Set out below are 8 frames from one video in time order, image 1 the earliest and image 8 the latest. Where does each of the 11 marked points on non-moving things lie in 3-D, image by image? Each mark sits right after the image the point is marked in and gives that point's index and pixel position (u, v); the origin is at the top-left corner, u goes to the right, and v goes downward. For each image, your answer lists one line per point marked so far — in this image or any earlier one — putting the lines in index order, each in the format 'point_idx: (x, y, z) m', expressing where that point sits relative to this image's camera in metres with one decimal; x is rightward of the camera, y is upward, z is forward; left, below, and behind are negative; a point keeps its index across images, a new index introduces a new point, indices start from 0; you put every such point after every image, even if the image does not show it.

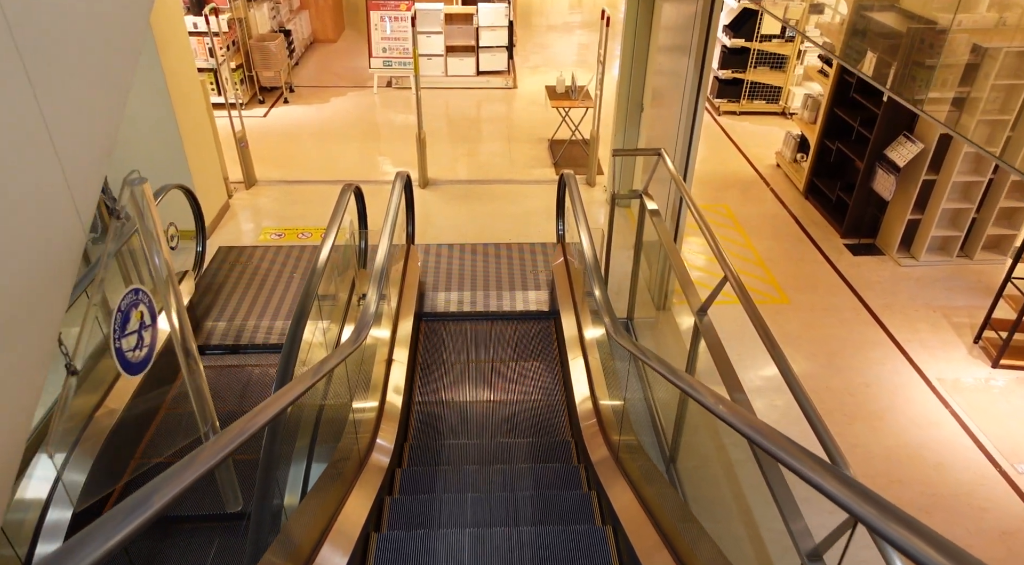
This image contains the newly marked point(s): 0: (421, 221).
0: (-0.9, +0.6, +6.3) m
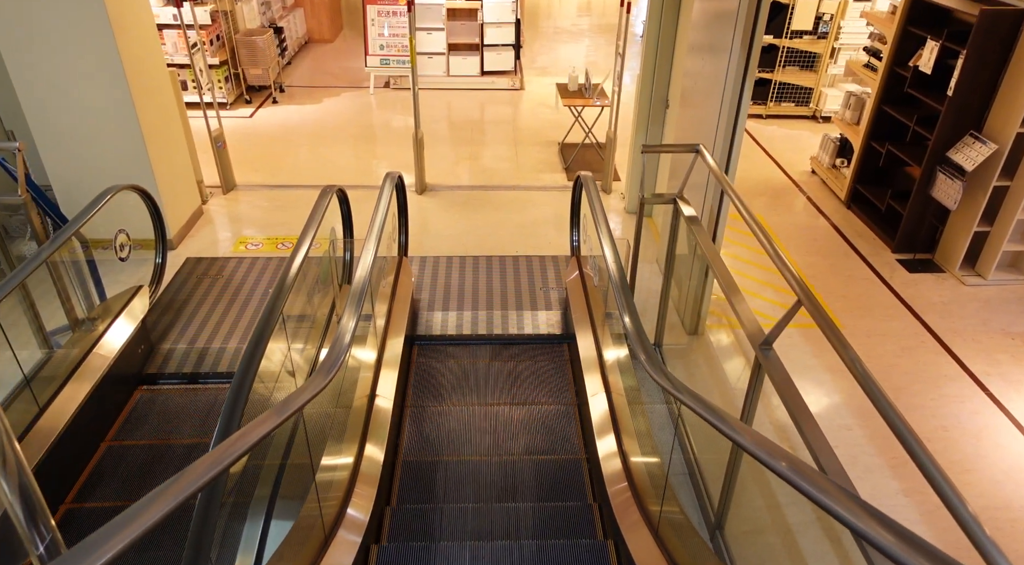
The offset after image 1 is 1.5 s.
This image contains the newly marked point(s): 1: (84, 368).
0: (-0.8, +0.4, +5.6) m
1: (-2.2, -0.4, +3.4) m
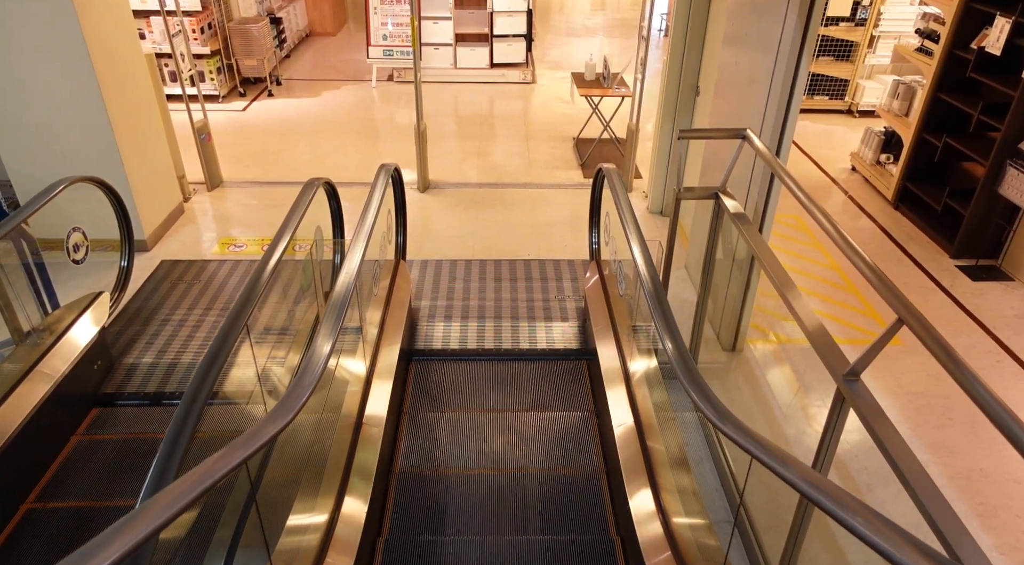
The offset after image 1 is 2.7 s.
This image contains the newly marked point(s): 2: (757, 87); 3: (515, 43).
0: (-0.7, +0.4, +5.1) m
1: (-2.1, -0.5, +2.9) m
2: (+1.3, +1.1, +3.5) m
3: (0.0, +2.9, +7.9) m
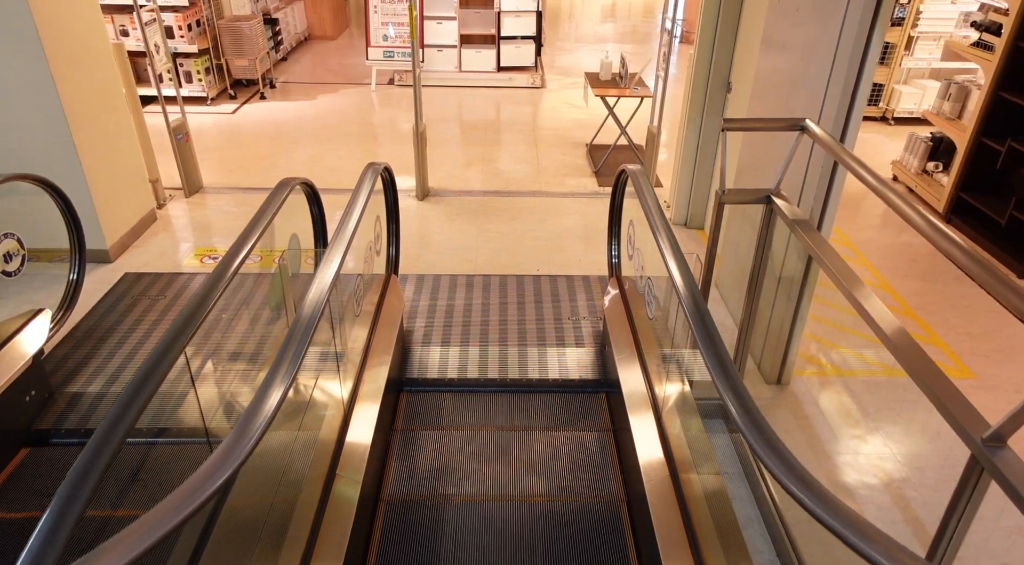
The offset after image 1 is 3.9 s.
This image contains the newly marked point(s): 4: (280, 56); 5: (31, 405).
0: (-0.7, +0.3, +4.6) m
1: (-2.1, -0.5, +2.4) m
2: (+1.4, +1.0, +3.0) m
3: (+0.1, +2.7, +7.5) m
4: (-2.8, +2.7, +8.0) m
5: (-2.1, -0.5, +2.9) m
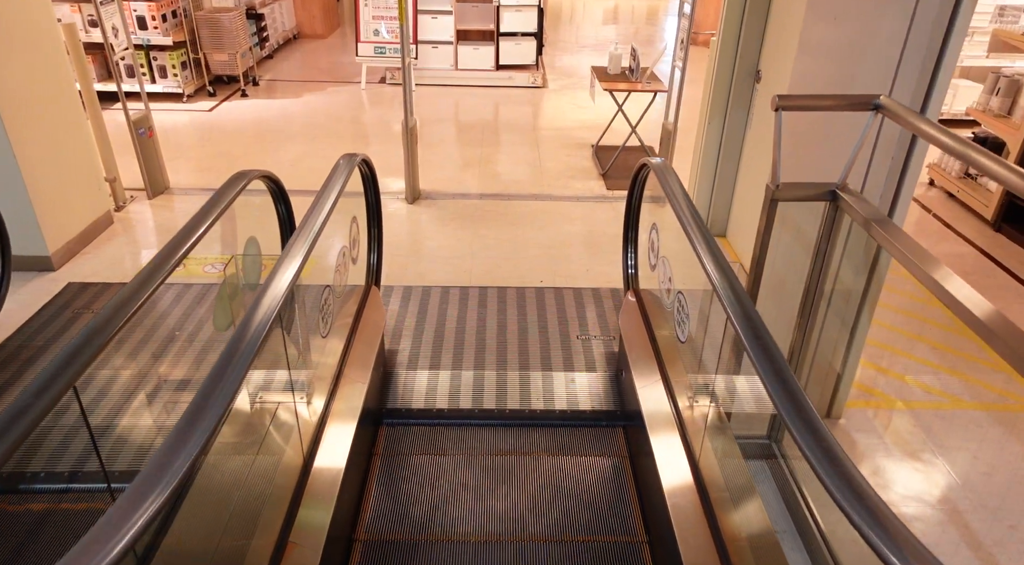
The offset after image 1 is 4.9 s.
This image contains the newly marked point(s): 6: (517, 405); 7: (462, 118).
0: (-0.7, +0.2, +4.1) m
1: (-2.1, -0.5, +1.9) m
2: (+1.4, +0.9, +2.6) m
3: (+0.1, +2.5, +7.0) m
4: (-2.8, +2.6, +7.5) m
5: (-2.1, -0.6, +2.4) m
6: (0.0, -0.5, +2.9) m
7: (-0.5, +1.6, +6.3) m
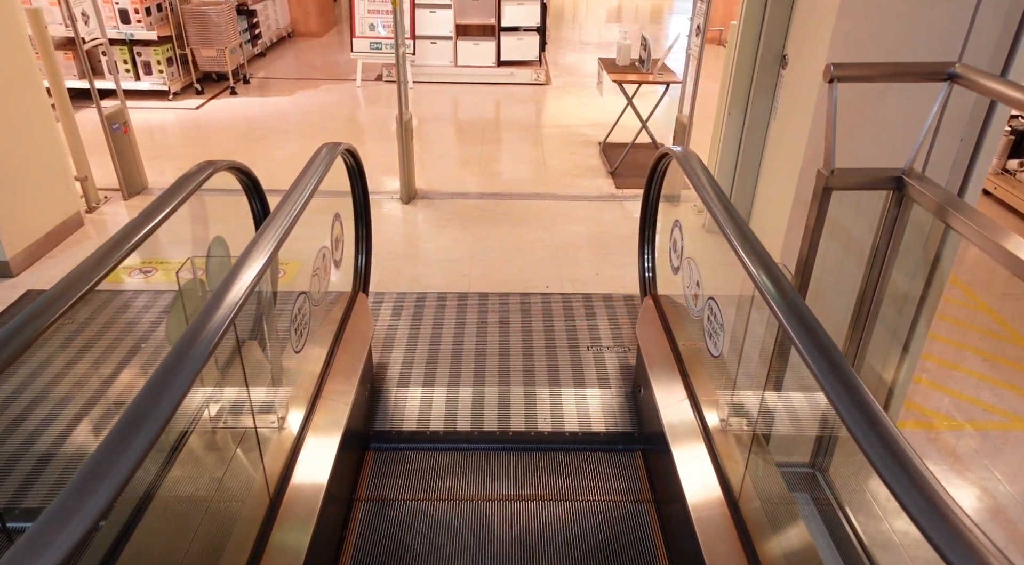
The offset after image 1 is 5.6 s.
0: (-0.7, +0.2, +3.8) m
1: (-2.1, -0.6, +1.6) m
2: (+1.4, +0.9, +2.3) m
3: (+0.1, +2.5, +6.7) m
4: (-2.8, +2.5, +7.2) m
5: (-2.1, -0.6, +2.1) m
6: (0.0, -0.5, +2.5) m
7: (-0.5, +1.5, +6.0) m
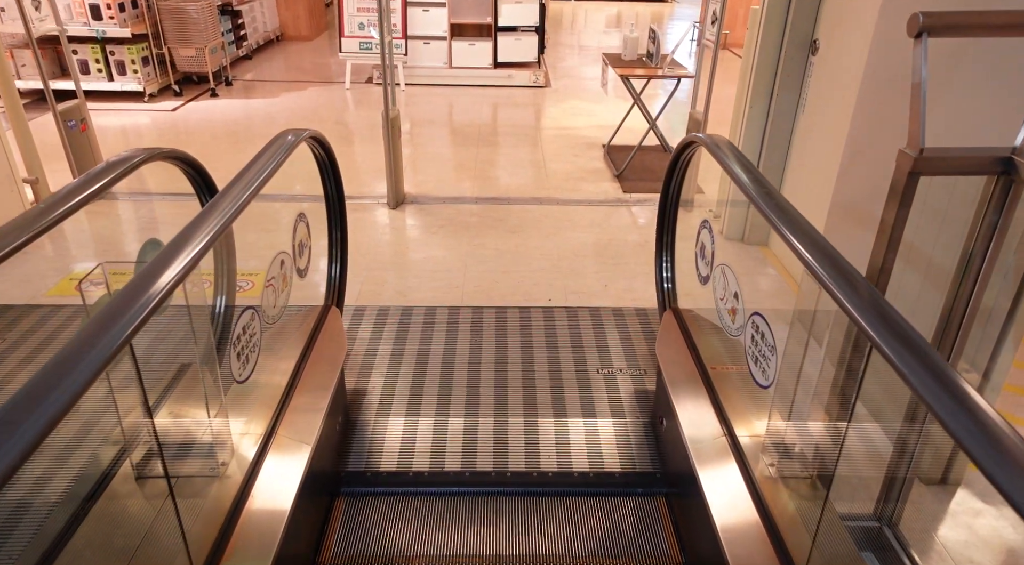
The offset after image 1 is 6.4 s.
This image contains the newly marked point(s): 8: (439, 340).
0: (-0.7, +0.1, +3.5) m
1: (-2.1, -0.6, +1.2) m
2: (+1.4, +0.9, +1.9) m
3: (+0.1, +2.4, +6.4) m
4: (-2.8, +2.4, +6.9) m
5: (-2.1, -0.6, +1.7) m
6: (0.0, -0.6, +2.2) m
7: (-0.5, +1.4, +5.7) m
8: (-0.3, -0.2, +2.8) m
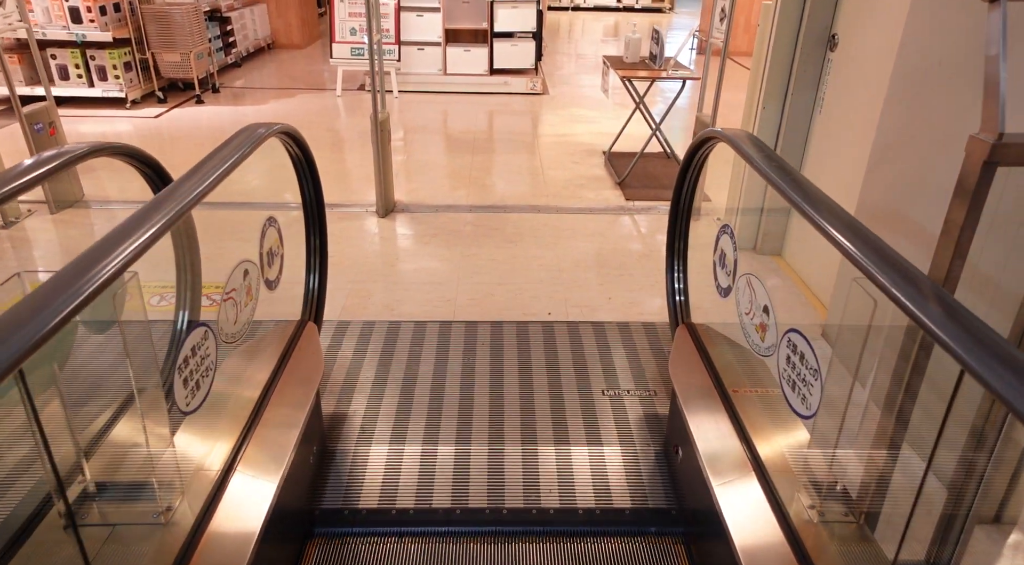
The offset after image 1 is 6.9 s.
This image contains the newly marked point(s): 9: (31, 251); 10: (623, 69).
0: (-0.7, 0.0, +3.2) m
1: (-2.1, -0.6, +0.9) m
2: (+1.4, +0.8, +1.7) m
3: (+0.1, +2.2, +6.2) m
4: (-2.8, +2.3, +6.7) m
5: (-2.1, -0.6, +1.4) m
6: (0.0, -0.6, +1.9) m
7: (-0.5, +1.3, +5.5) m
8: (-0.3, -0.3, +2.6) m
9: (-2.3, +0.1, +3.2) m
10: (+0.7, +1.2, +3.9) m
